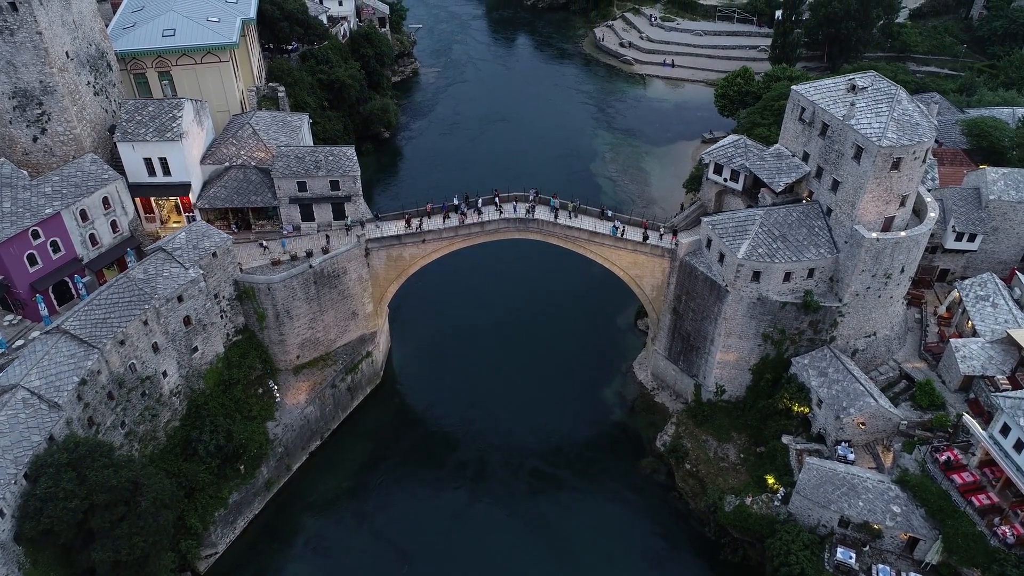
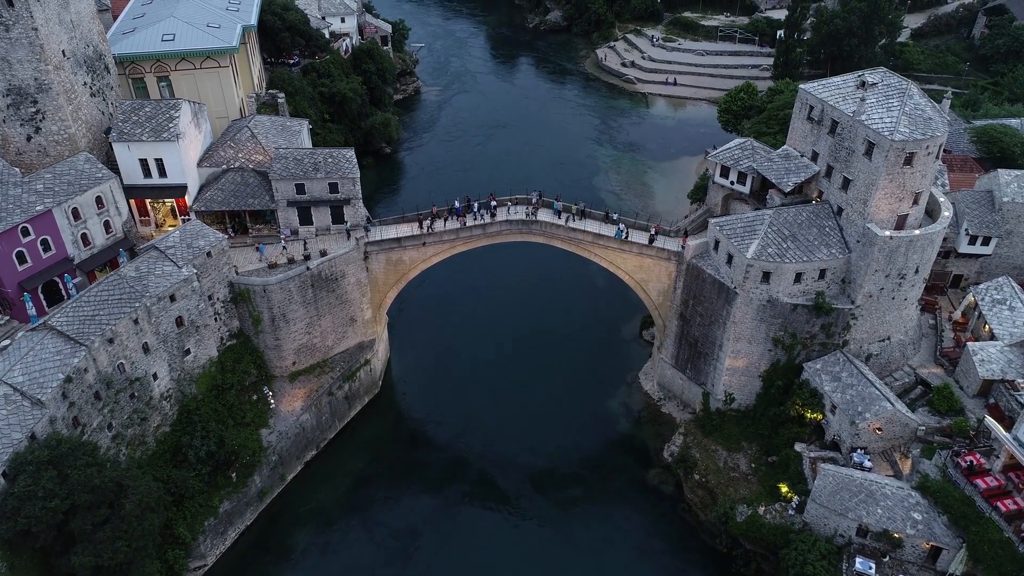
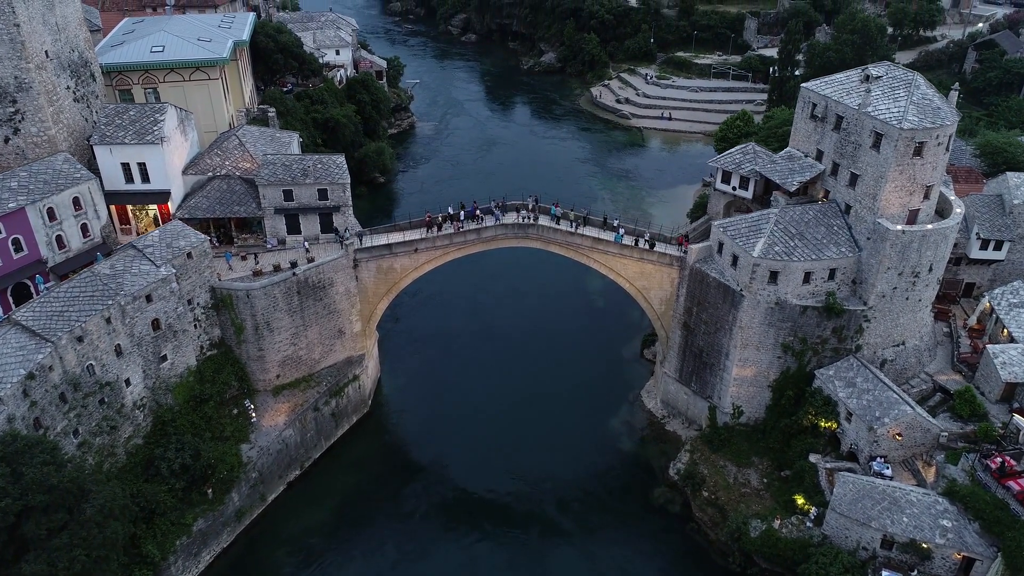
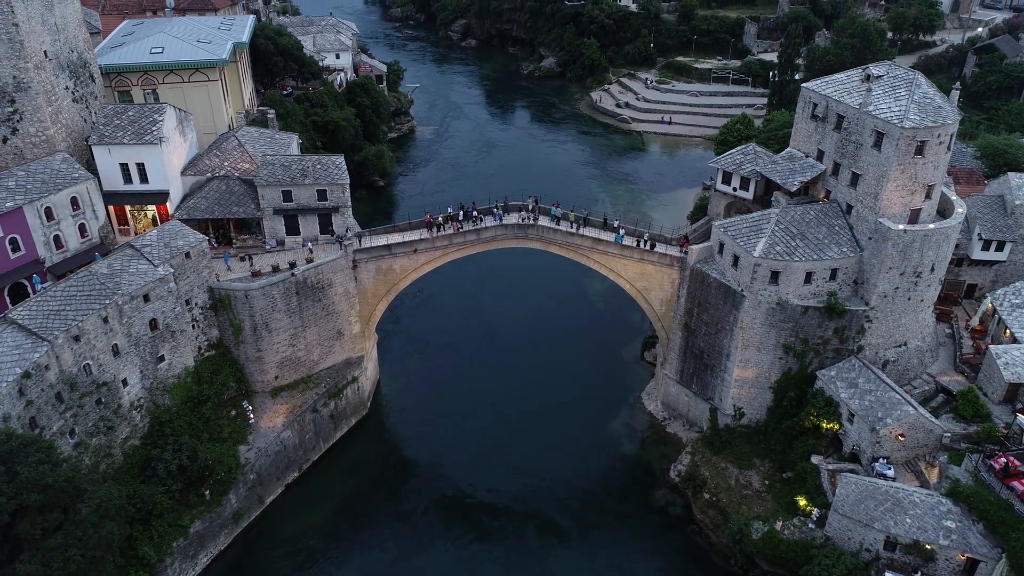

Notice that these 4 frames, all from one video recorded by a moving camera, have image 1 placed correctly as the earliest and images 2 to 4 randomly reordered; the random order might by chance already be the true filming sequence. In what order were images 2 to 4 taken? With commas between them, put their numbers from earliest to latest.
2, 3, 4
